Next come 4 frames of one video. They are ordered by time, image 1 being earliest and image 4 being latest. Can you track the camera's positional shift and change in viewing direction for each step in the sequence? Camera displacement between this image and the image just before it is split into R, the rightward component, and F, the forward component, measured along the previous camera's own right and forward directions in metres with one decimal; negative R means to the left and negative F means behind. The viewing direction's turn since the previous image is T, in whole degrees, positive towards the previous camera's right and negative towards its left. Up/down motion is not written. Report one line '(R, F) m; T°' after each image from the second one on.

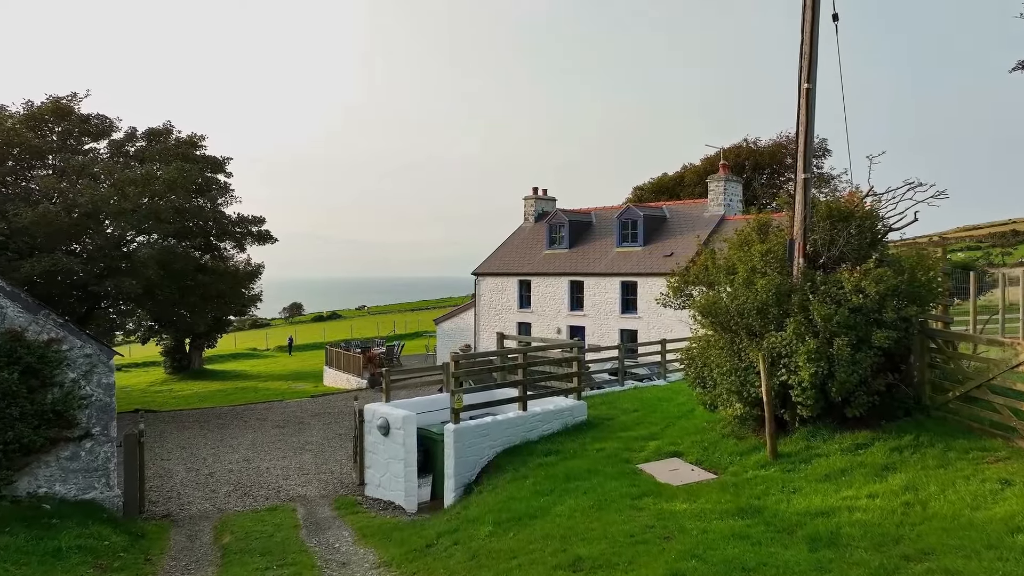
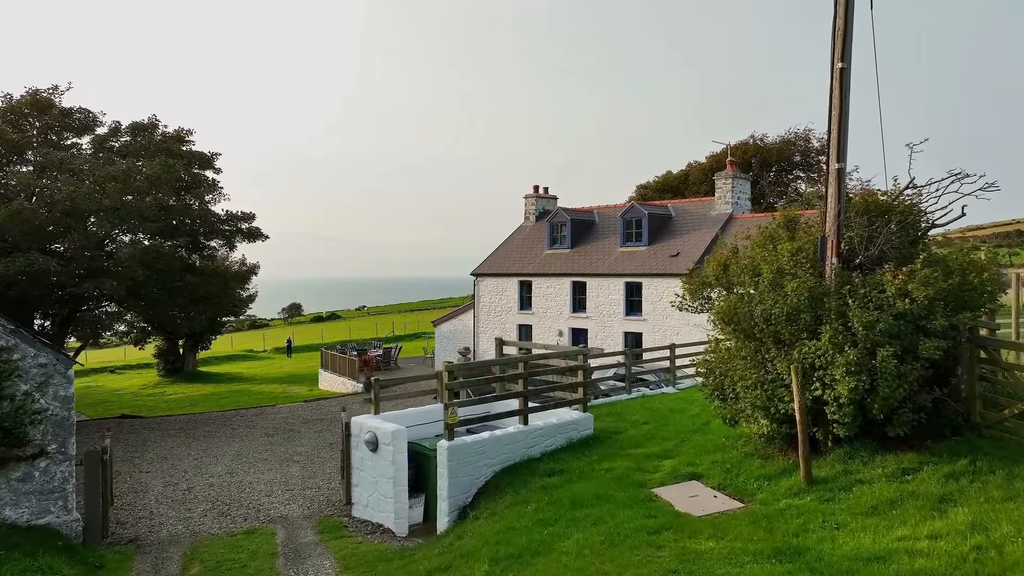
(0.0, +0.9) m; 0°
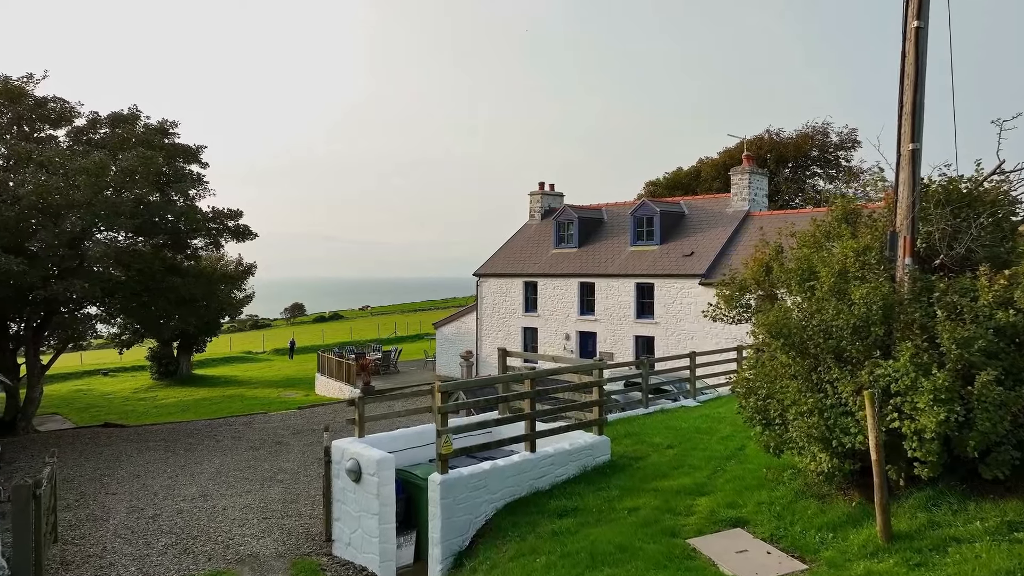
(0.0, +1.3) m; 0°
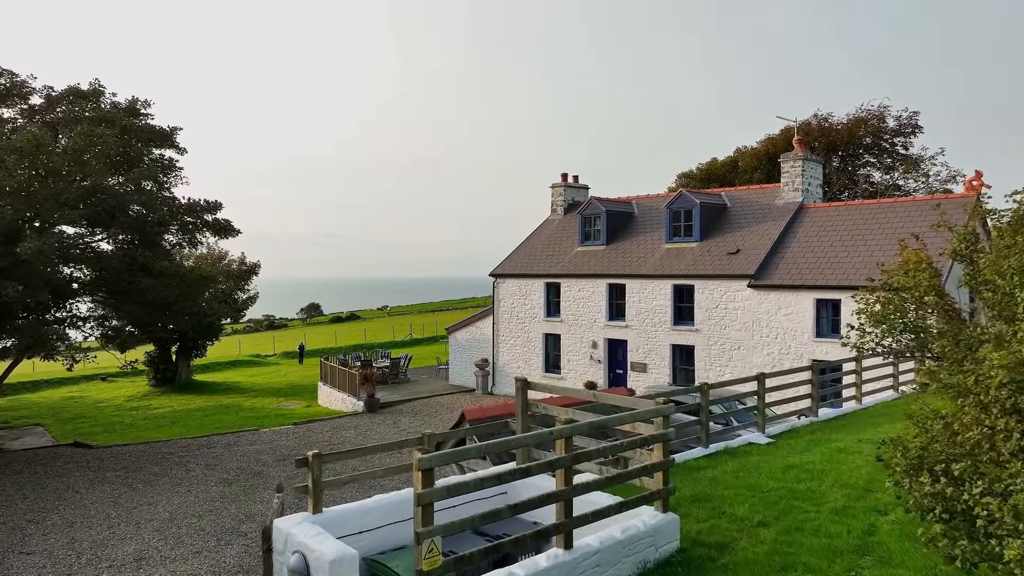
(0.0, +2.8) m; -2°
